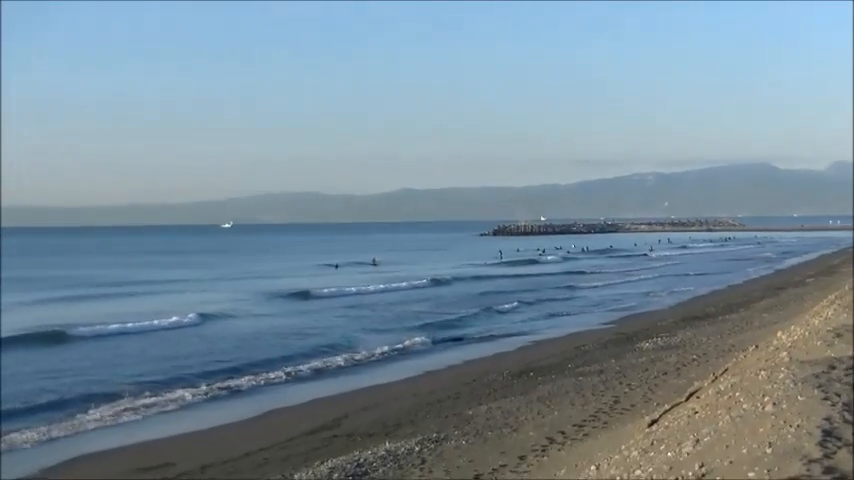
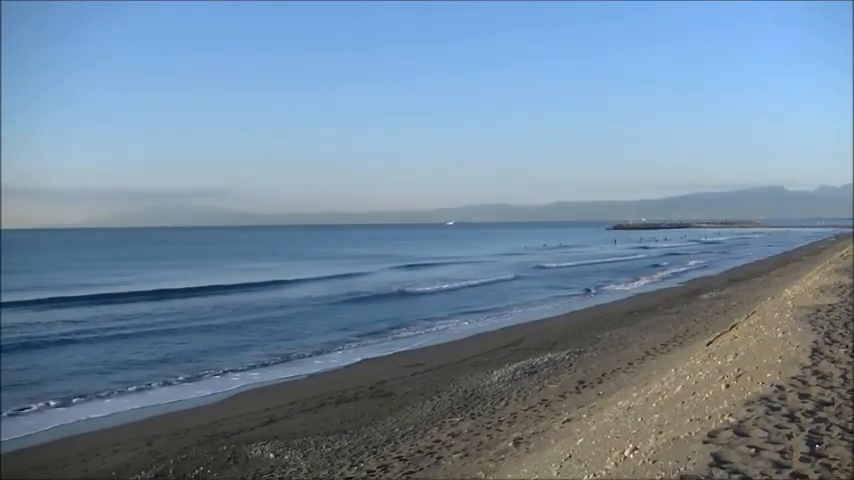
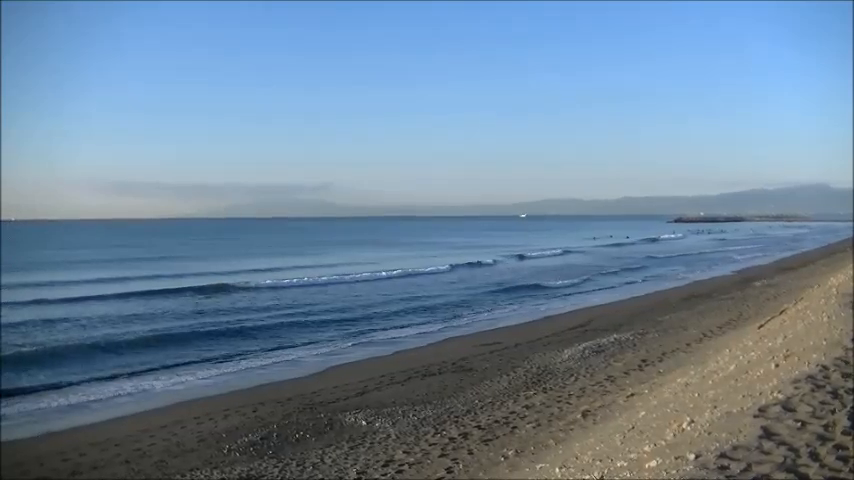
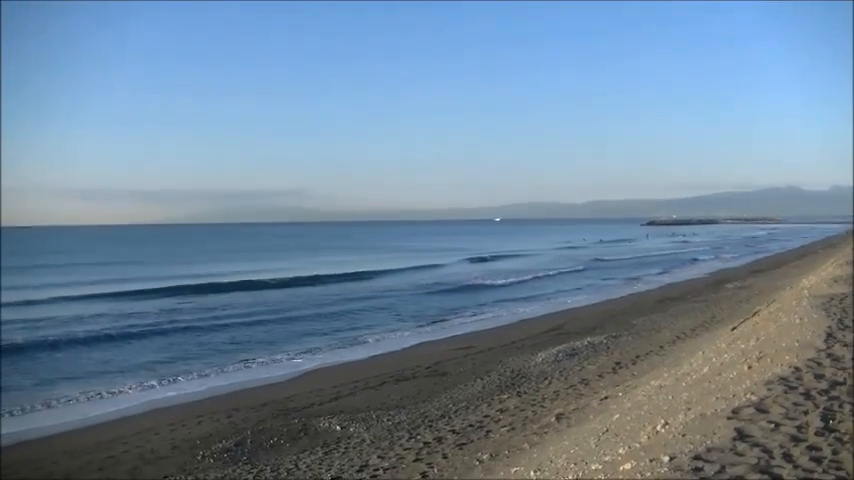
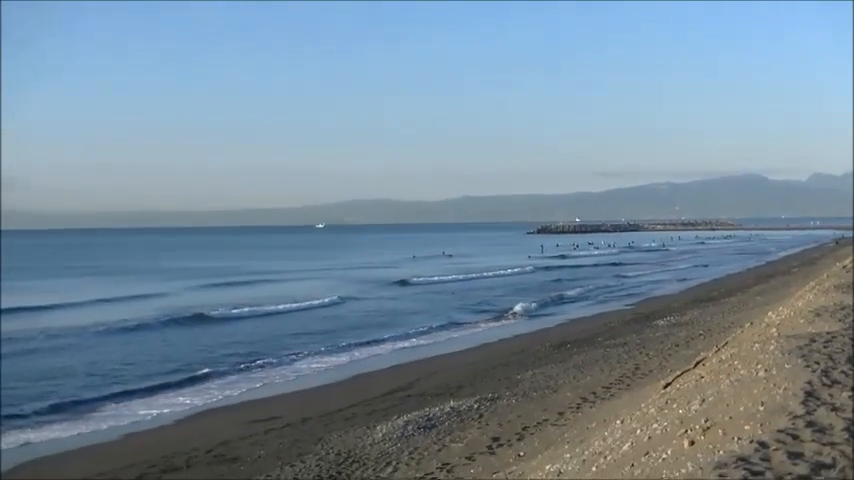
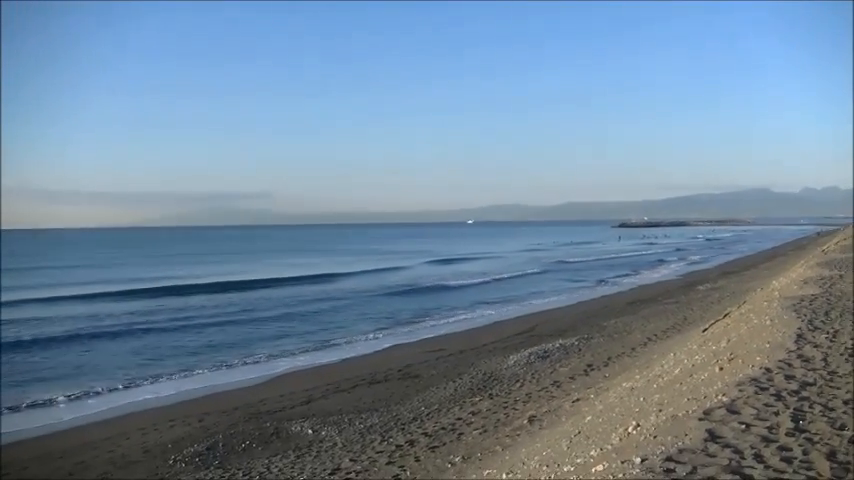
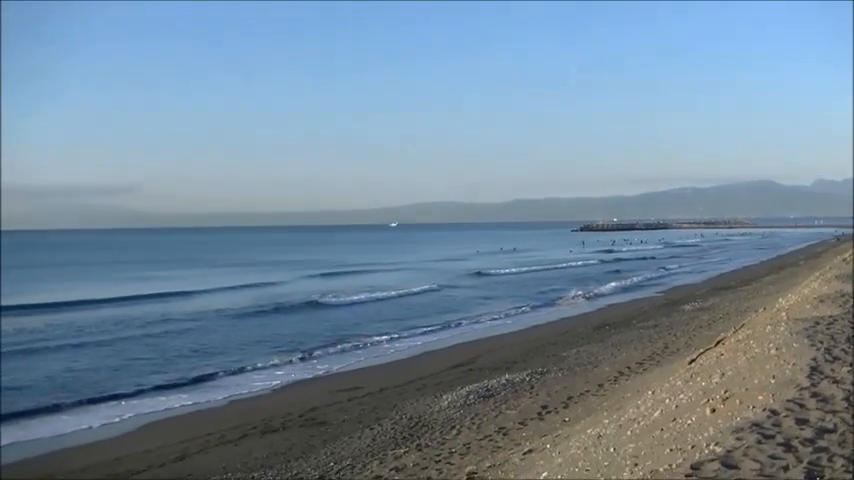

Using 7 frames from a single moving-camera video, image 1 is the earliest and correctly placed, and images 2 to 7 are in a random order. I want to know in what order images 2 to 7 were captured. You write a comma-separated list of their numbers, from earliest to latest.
5, 7, 2, 6, 4, 3
